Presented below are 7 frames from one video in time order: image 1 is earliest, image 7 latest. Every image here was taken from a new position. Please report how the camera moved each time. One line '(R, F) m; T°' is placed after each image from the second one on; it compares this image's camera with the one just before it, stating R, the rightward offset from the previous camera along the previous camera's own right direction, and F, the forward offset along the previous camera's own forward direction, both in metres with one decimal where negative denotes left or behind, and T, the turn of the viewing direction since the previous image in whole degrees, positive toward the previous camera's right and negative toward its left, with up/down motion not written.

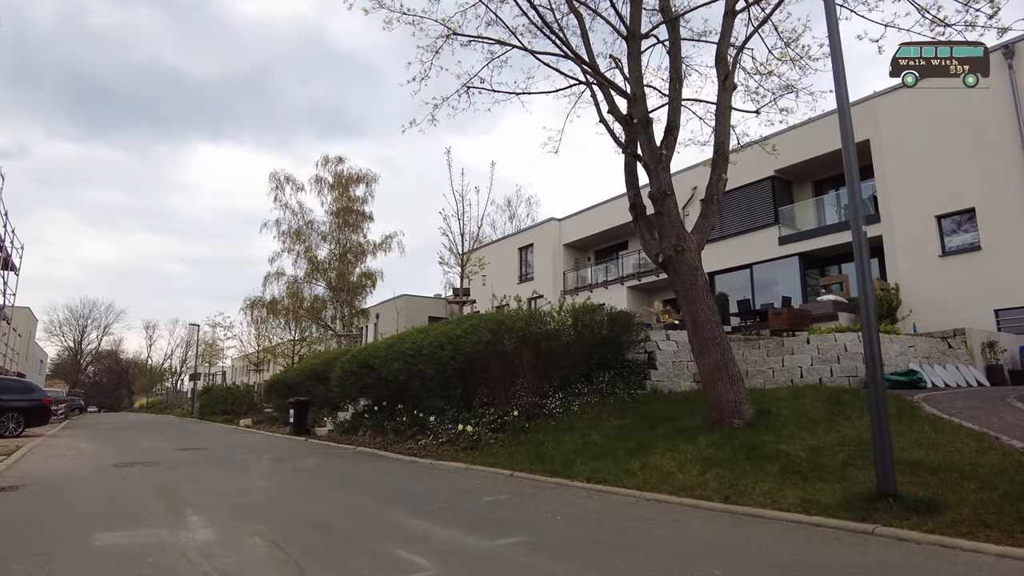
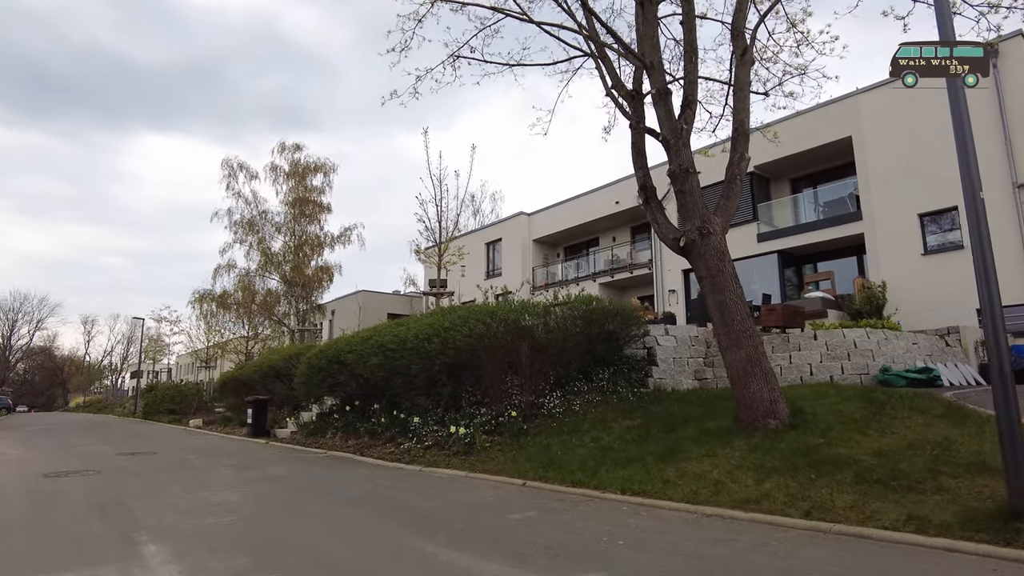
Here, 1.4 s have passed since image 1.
(-0.7, +1.2) m; +4°
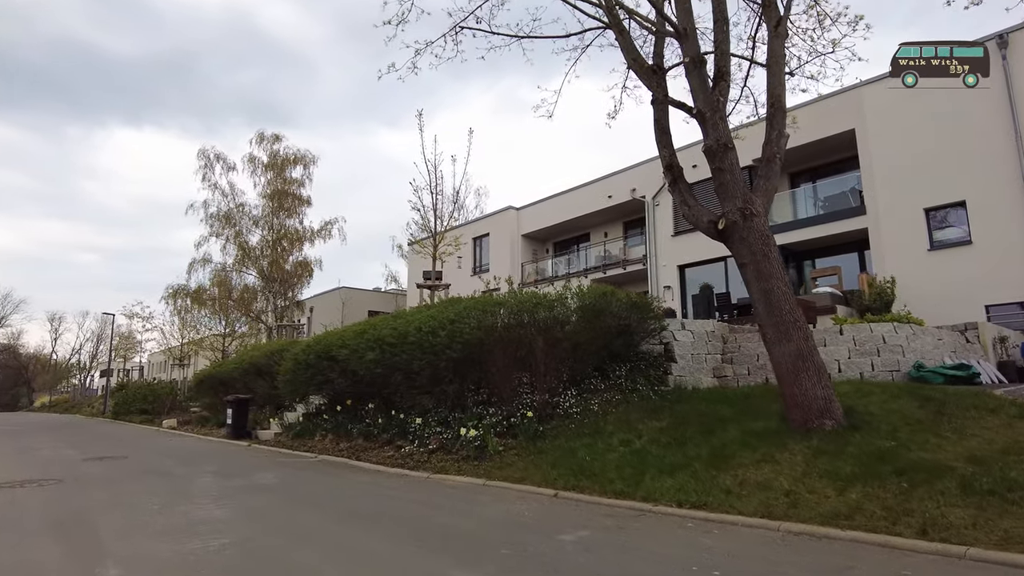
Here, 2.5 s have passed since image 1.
(-0.6, +1.0) m; +2°
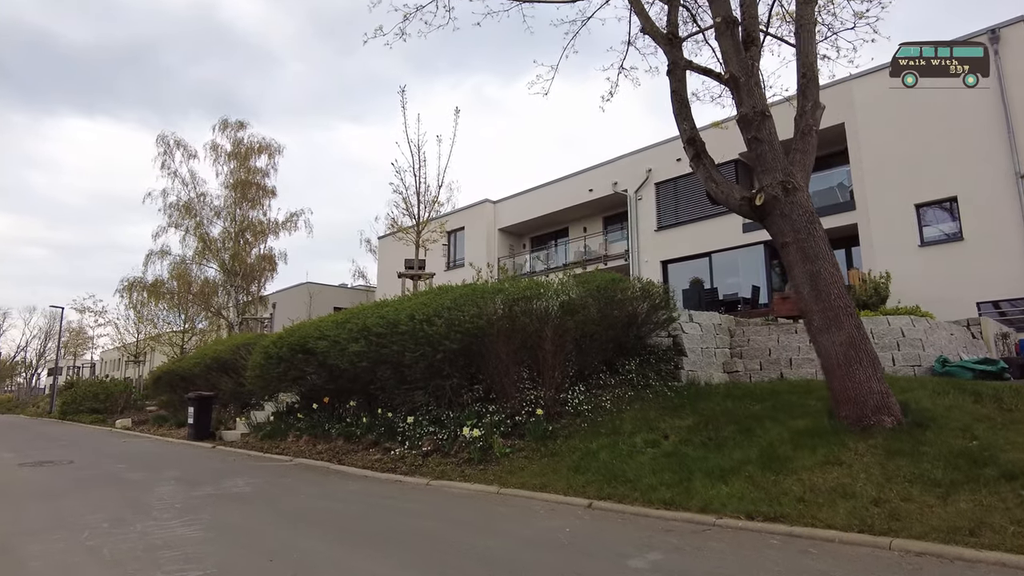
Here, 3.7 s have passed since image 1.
(-0.6, +1.1) m; +3°
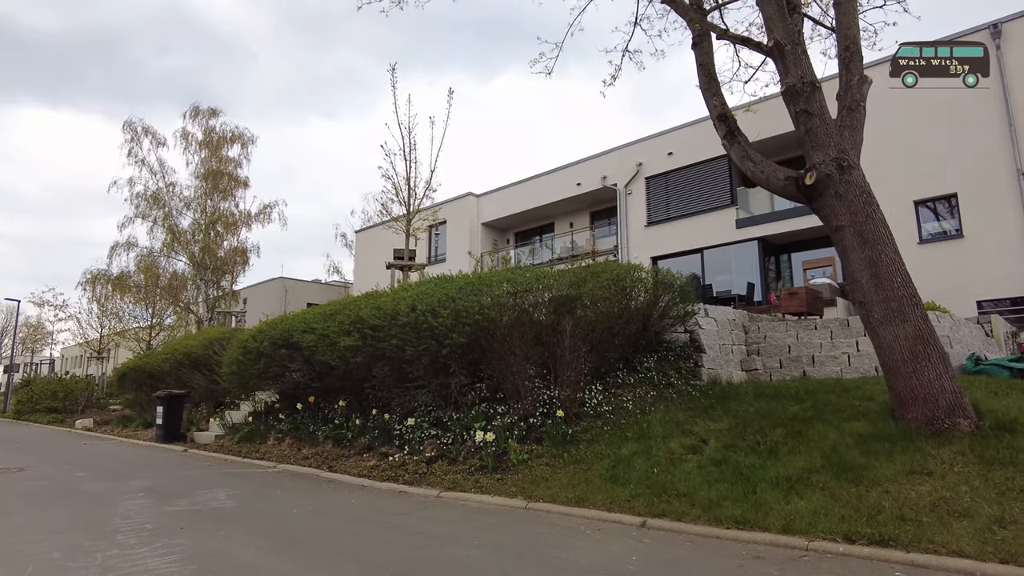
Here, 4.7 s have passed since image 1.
(-0.5, +0.9) m; +2°
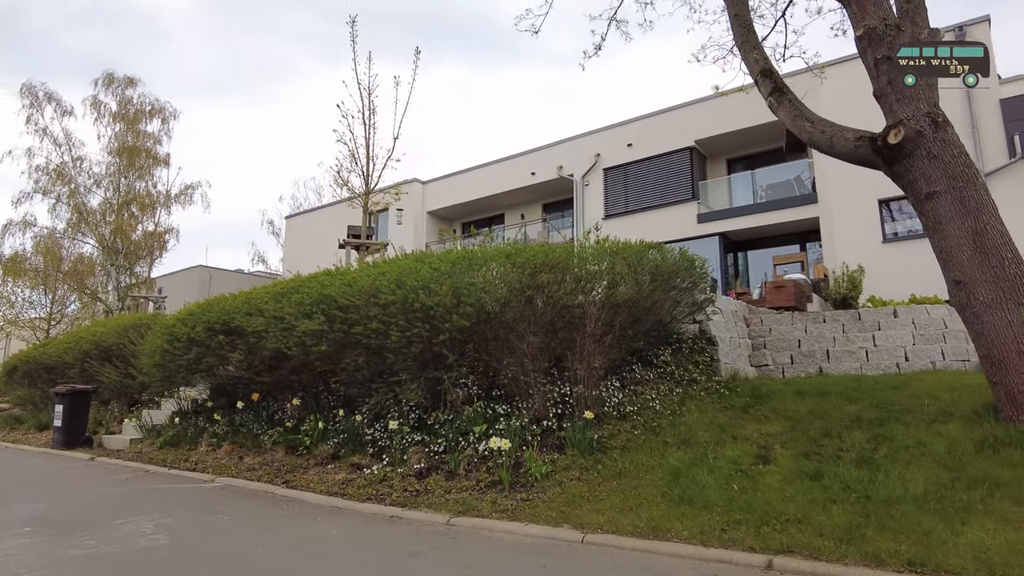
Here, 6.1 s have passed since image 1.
(-0.9, +1.6) m; +6°
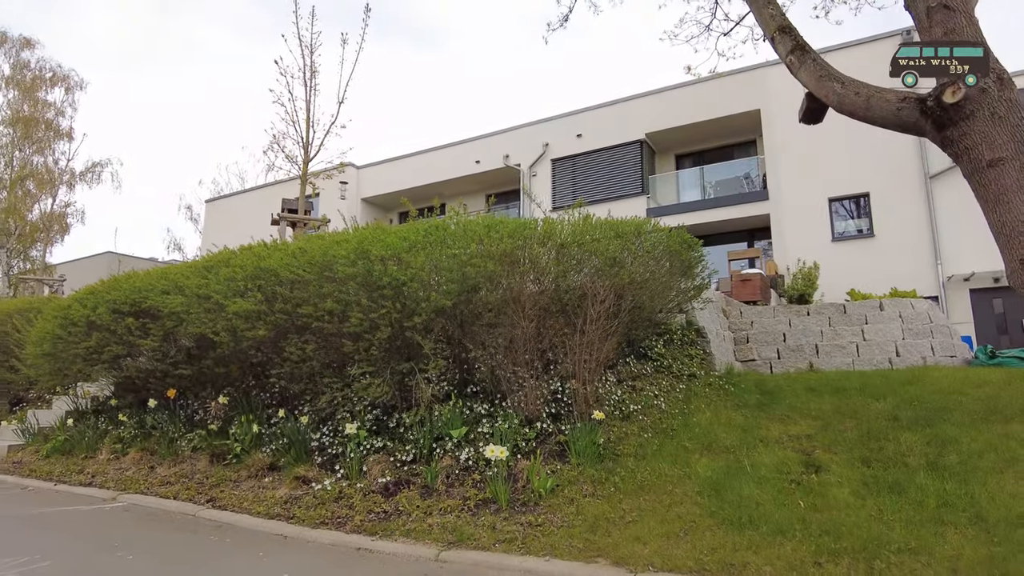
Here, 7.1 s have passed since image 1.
(-0.5, +1.2) m; +6°
